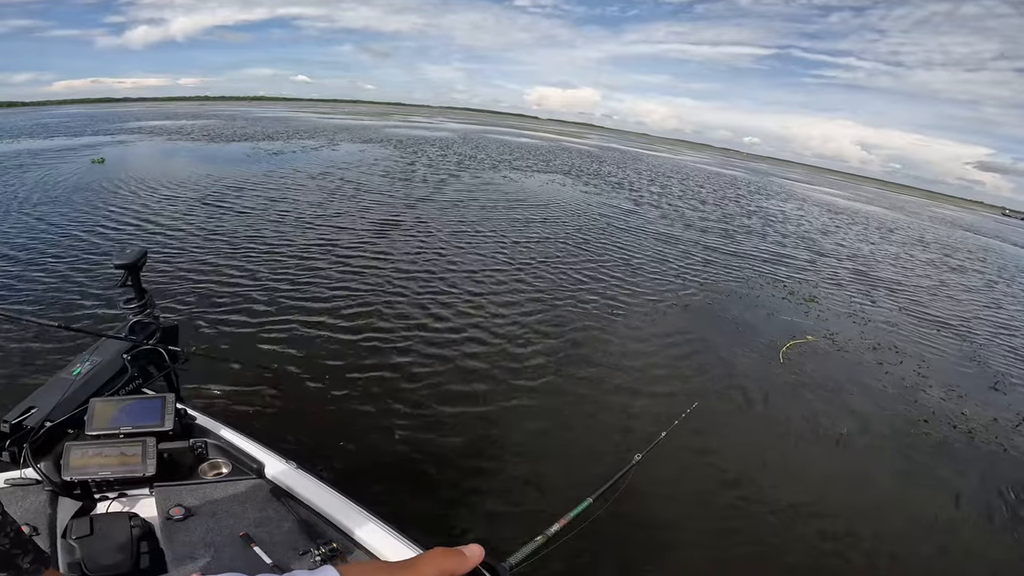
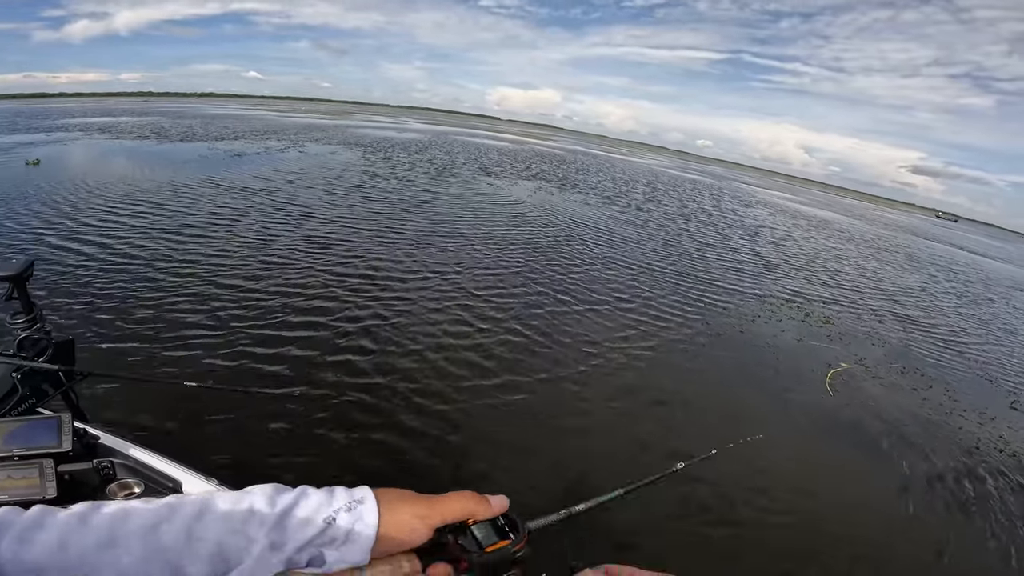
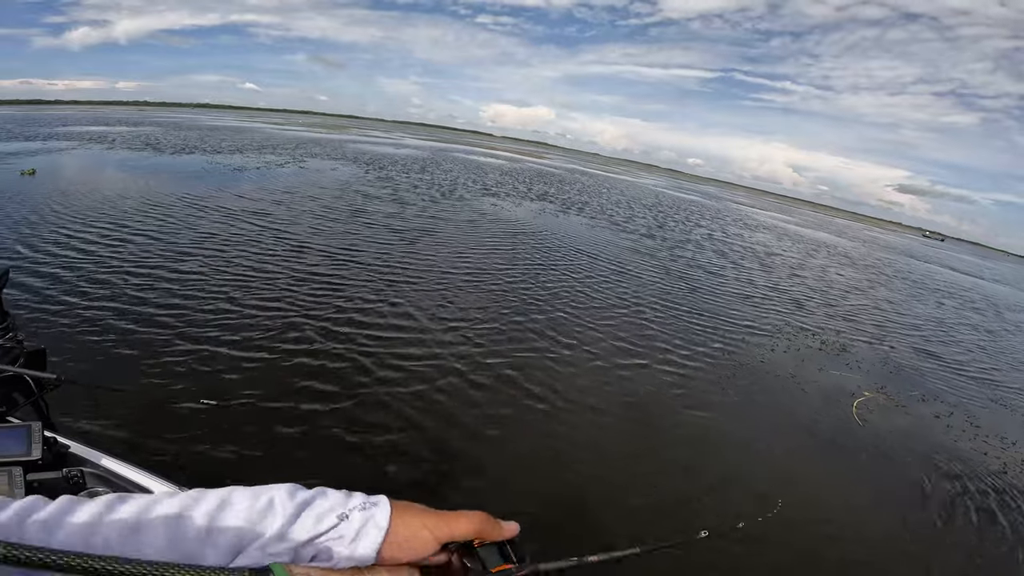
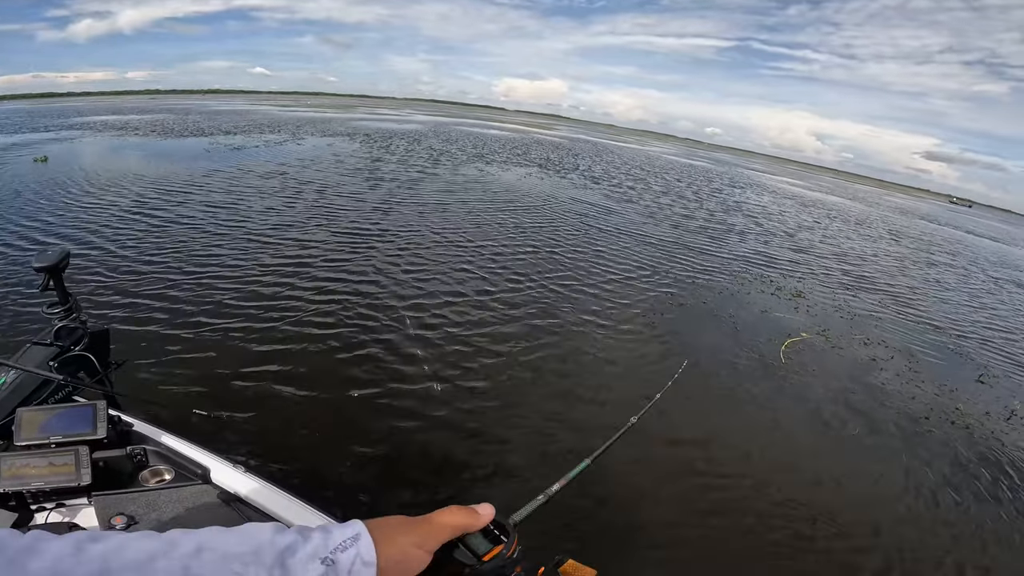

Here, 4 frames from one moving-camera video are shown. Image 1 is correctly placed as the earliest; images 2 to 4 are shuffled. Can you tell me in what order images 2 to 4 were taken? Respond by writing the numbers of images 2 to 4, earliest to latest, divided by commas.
4, 2, 3
